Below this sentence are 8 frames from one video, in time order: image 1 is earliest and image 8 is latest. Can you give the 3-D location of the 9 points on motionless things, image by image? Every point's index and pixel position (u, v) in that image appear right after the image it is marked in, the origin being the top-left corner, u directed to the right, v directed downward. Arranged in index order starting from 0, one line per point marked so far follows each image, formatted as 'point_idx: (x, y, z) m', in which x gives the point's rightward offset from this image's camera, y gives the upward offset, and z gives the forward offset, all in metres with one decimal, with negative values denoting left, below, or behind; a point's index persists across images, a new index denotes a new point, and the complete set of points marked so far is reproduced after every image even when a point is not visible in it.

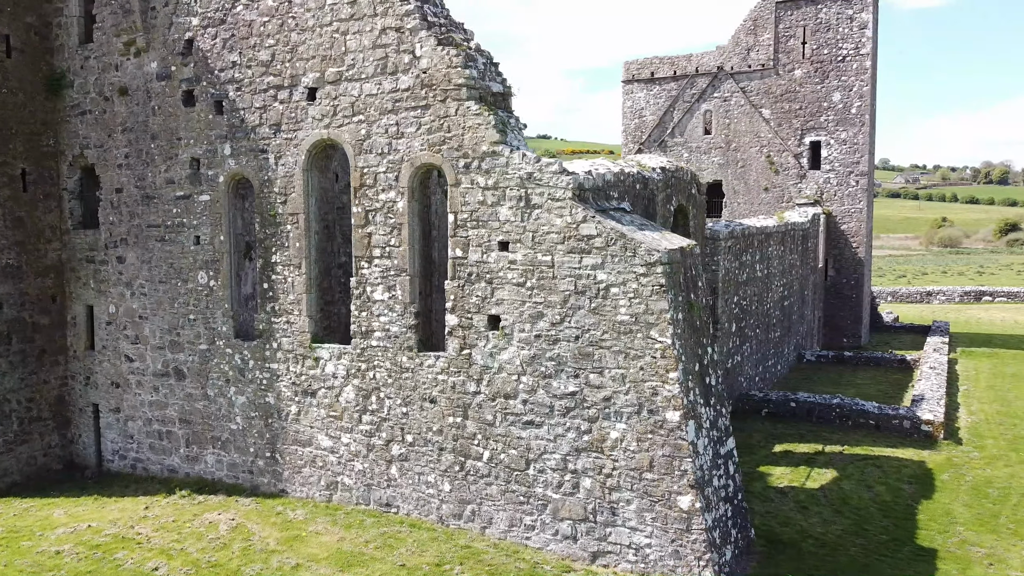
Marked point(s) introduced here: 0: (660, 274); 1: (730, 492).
0: (+1.3, +0.1, +7.0) m
1: (+2.1, -2.0, +7.6) m
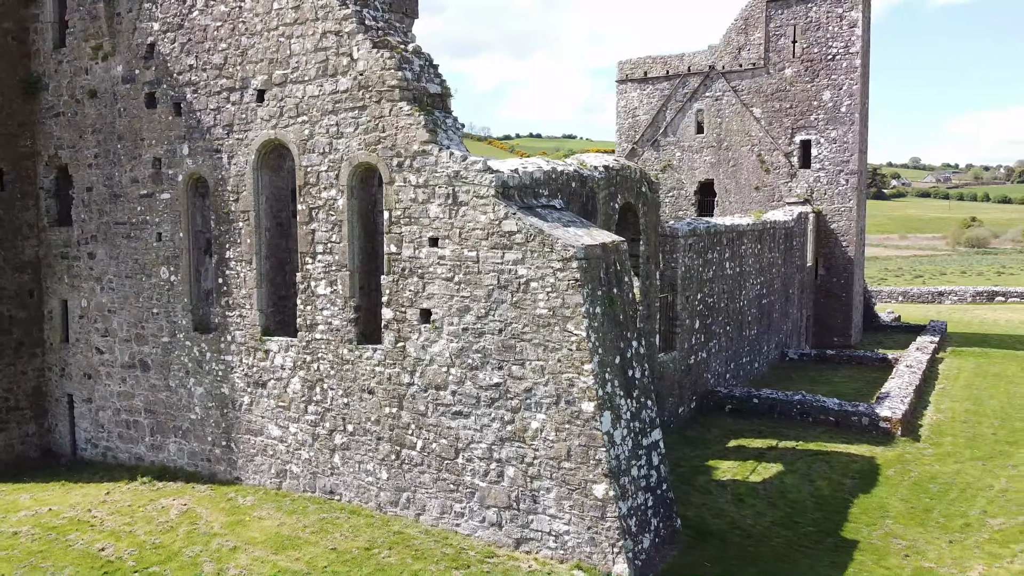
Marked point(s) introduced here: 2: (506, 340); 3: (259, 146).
0: (+0.6, +0.2, +7.2) m
1: (+1.4, -1.9, +7.8) m
2: (-0.1, -0.5, +7.6) m
3: (-3.0, +1.7, +9.1) m
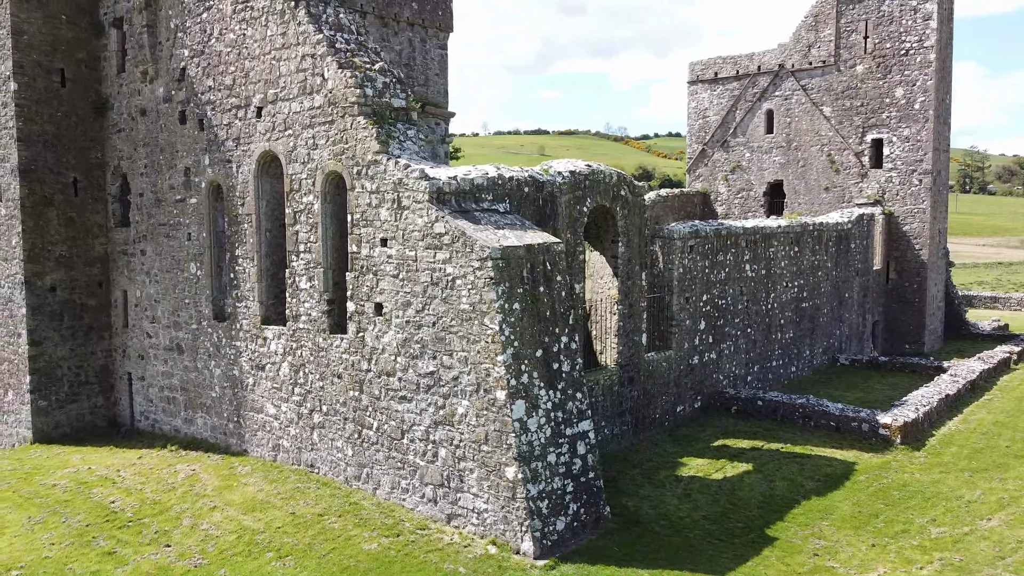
0: (-0.2, +0.2, +7.9) m
1: (+0.7, -1.9, +8.3) m
2: (-0.8, -0.5, +8.4) m
3: (-3.4, +1.7, +10.4) m
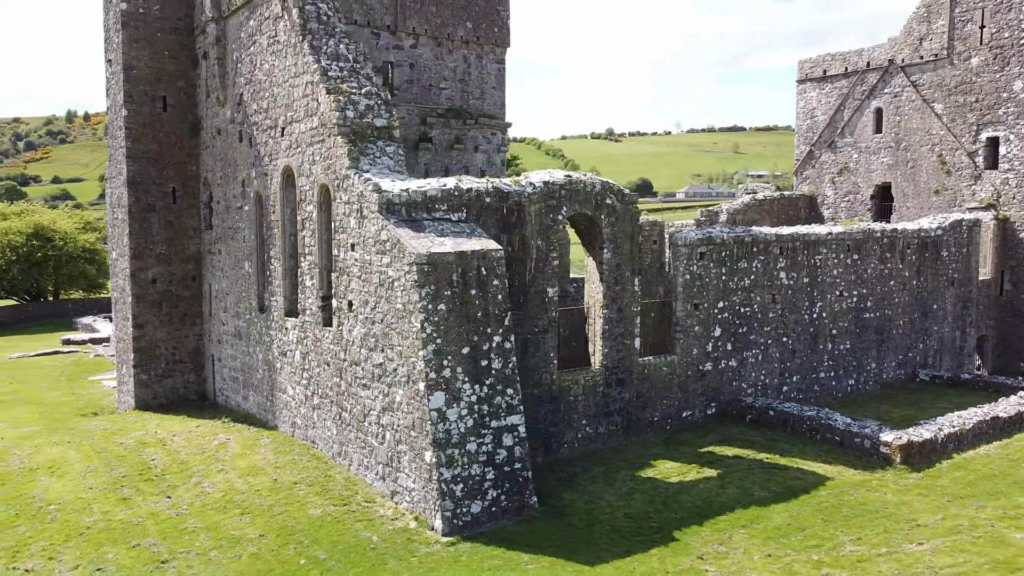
0: (-1.1, +0.2, +8.8) m
1: (-0.2, -2.0, +9.0) m
2: (-1.5, -0.5, +9.4) m
3: (-3.5, +1.8, +11.9) m
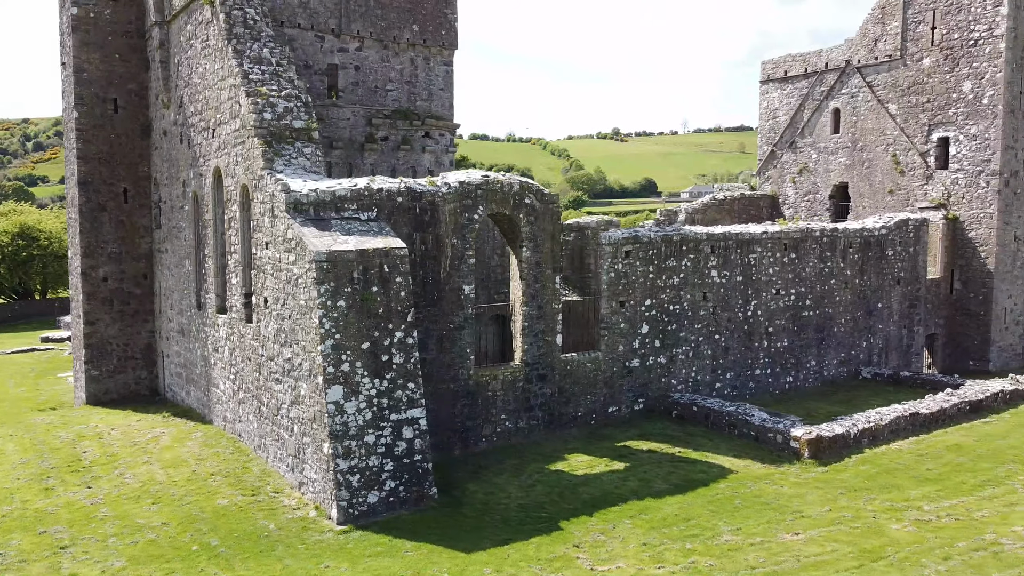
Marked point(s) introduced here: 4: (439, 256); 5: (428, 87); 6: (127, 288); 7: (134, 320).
0: (-2.3, +0.2, +9.1) m
1: (-1.4, -1.9, +9.3) m
2: (-2.7, -0.4, +9.7) m
3: (-4.7, +1.8, +12.2) m
4: (-1.0, +0.4, +10.8) m
5: (-1.8, +4.3, +16.6) m
6: (-7.9, 0.0, +16.0) m
7: (-7.8, -0.7, +16.1) m
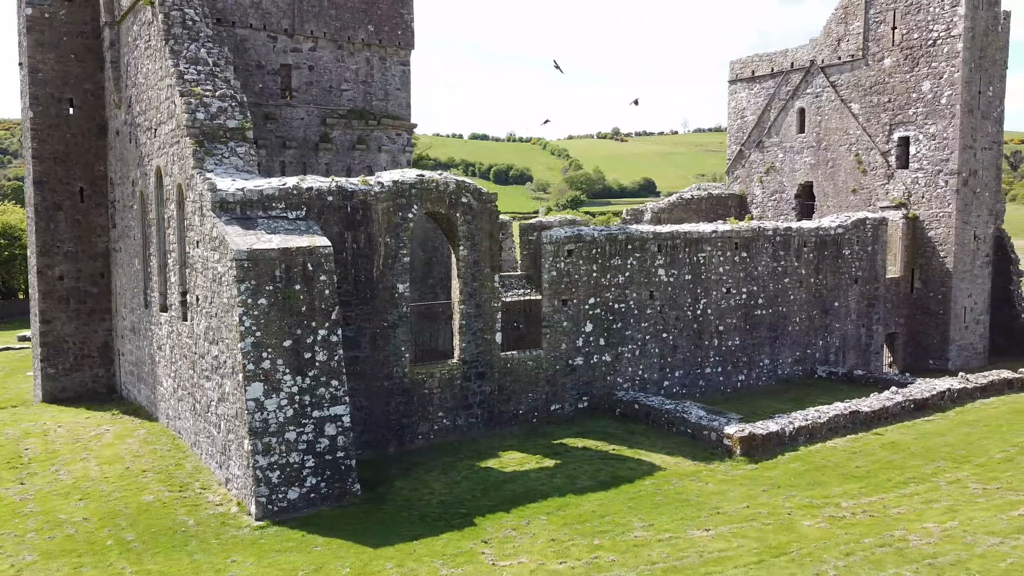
0: (-3.2, +0.2, +9.1) m
1: (-2.3, -1.9, +9.4) m
2: (-3.7, -0.4, +9.8) m
3: (-5.6, +1.8, +12.3) m
4: (-2.0, +0.5, +10.9) m
5: (-2.7, +4.3, +16.7) m
6: (-8.8, 0.0, +16.1) m
7: (-8.7, -0.6, +16.2) m
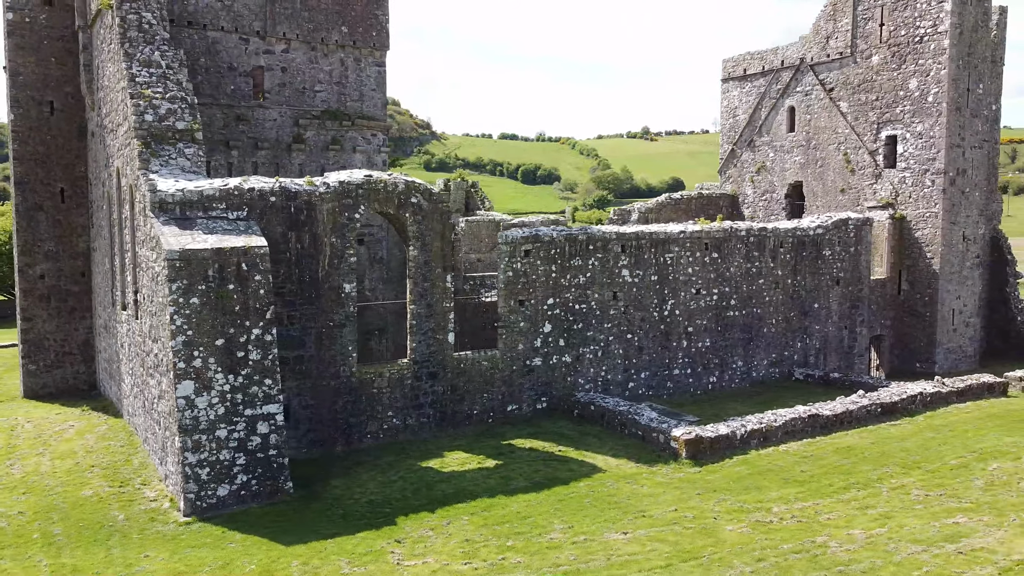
0: (-4.1, +0.2, +9.3) m
1: (-3.2, -1.9, +9.5) m
2: (-4.5, -0.4, +9.9) m
3: (-6.4, +1.9, +12.5) m
4: (-2.8, +0.5, +11.0) m
5: (-3.3, +4.3, +16.8) m
6: (-9.4, 0.0, +16.4) m
7: (-9.3, -0.6, +16.5) m
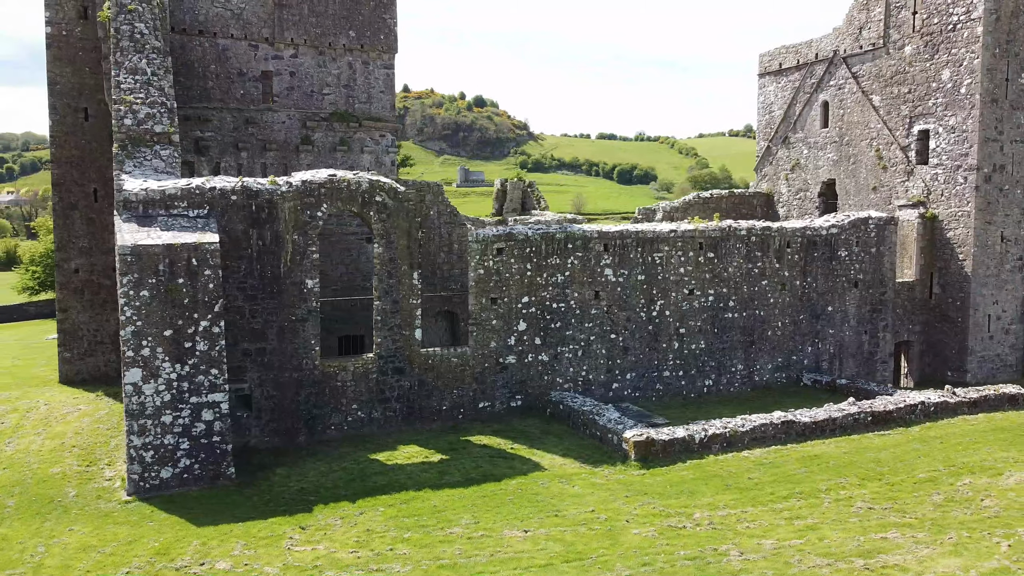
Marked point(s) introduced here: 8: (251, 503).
0: (-5.0, +0.3, +9.9) m
1: (-4.1, -1.8, +10.0) m
2: (-5.3, -0.3, +10.6) m
3: (-6.8, +2.0, +13.4) m
4: (-3.4, +0.5, +11.5) m
5: (-3.2, +4.4, +17.3) m
6: (-9.4, +0.2, +17.7) m
7: (-9.3, -0.5, +17.7) m
8: (-3.1, -2.6, +9.3) m
